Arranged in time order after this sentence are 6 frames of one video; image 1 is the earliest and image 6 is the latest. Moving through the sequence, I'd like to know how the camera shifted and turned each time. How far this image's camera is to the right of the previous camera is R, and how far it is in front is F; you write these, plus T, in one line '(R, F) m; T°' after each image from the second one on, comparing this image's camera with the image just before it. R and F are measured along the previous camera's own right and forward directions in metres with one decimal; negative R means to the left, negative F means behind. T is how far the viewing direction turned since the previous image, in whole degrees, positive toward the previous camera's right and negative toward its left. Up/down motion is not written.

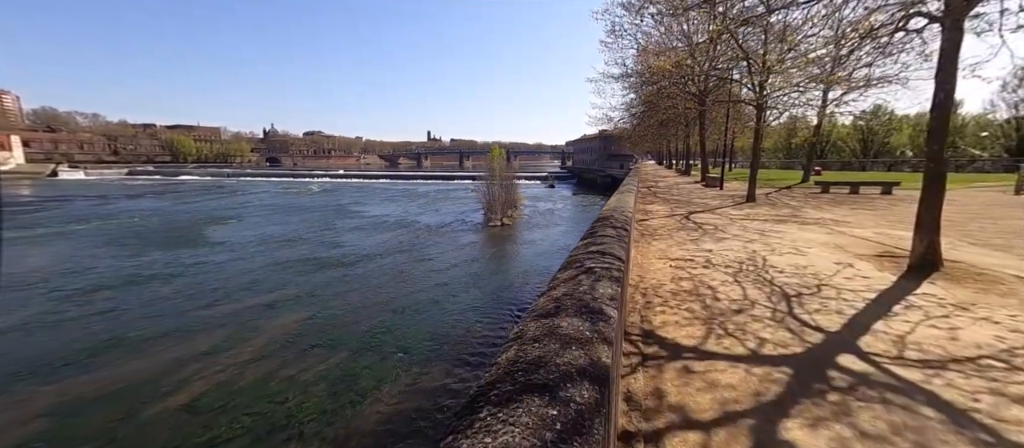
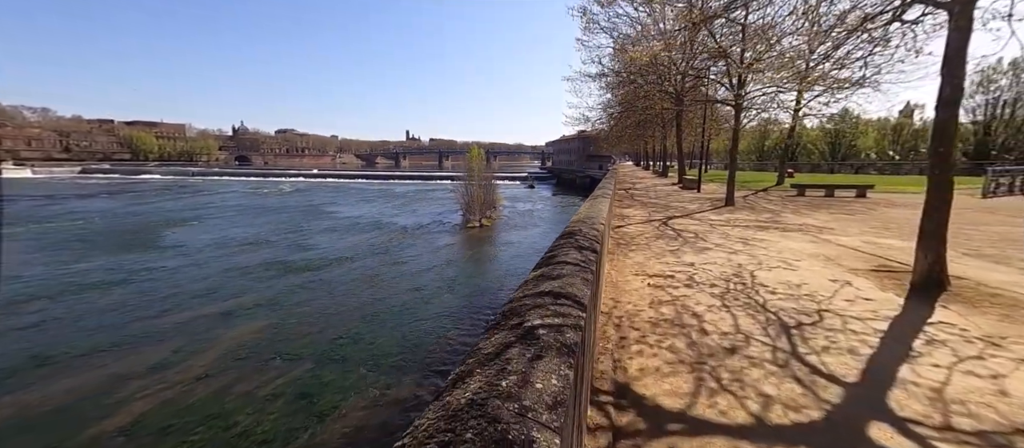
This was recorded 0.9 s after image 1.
(+0.3, +0.7) m; +3°
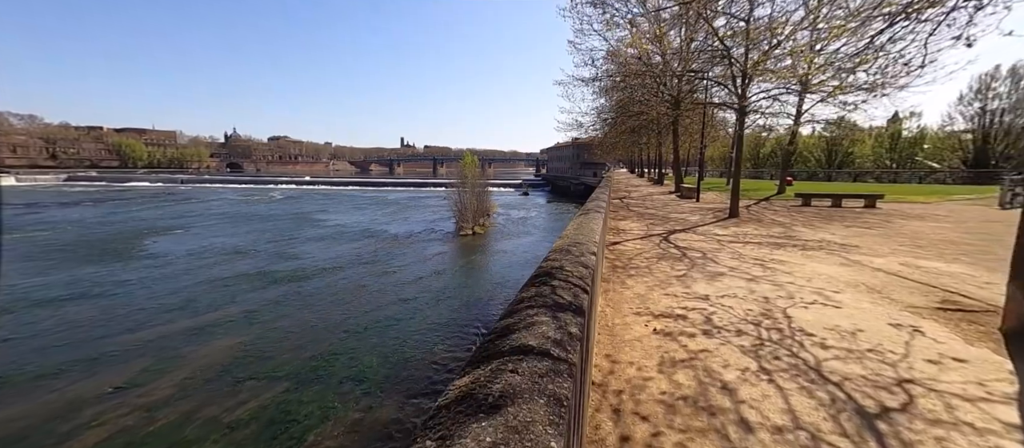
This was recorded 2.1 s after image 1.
(+0.3, +1.0) m; +1°
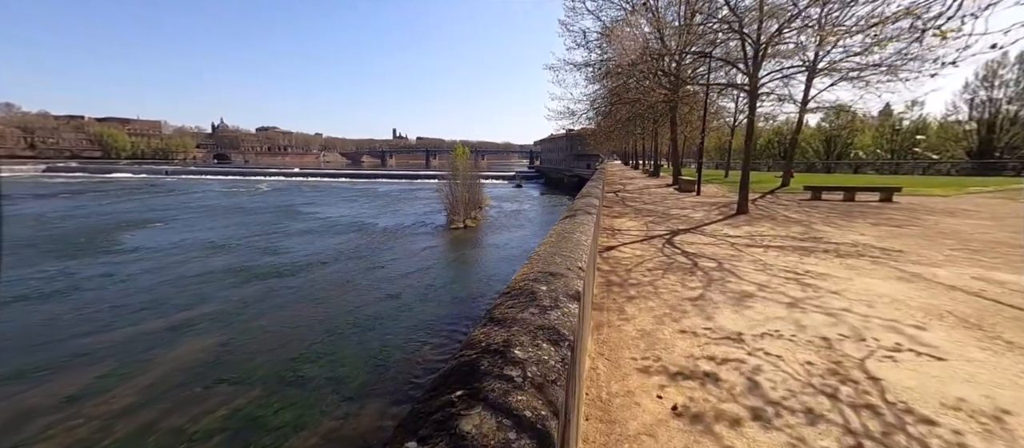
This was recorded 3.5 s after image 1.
(+0.3, +1.2) m; +1°
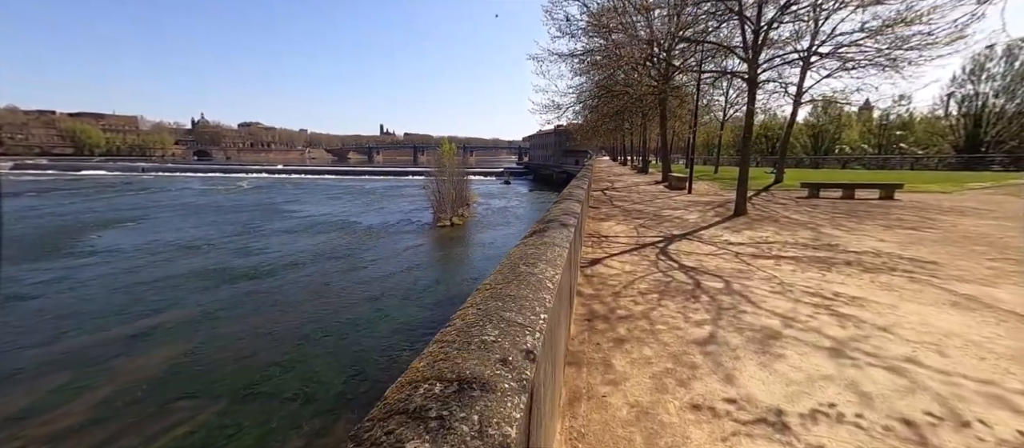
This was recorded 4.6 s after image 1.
(+0.3, +1.0) m; +2°
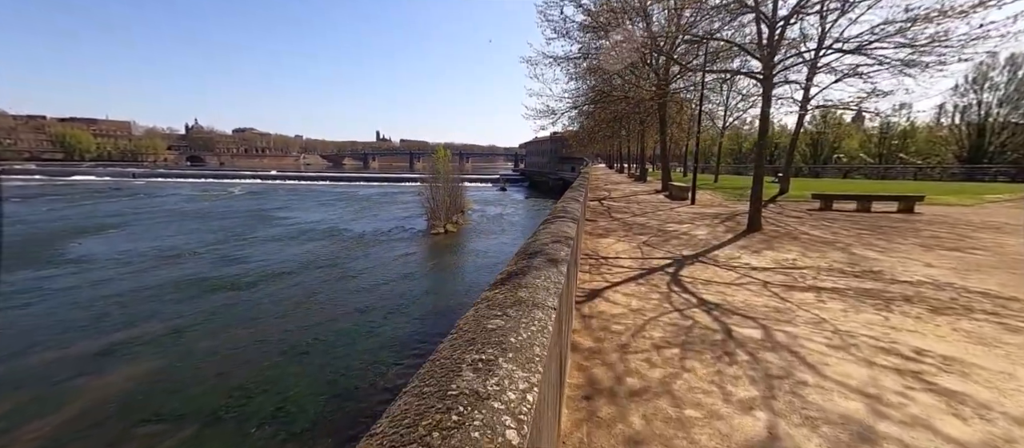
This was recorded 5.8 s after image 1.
(+0.2, +0.9) m; +1°
